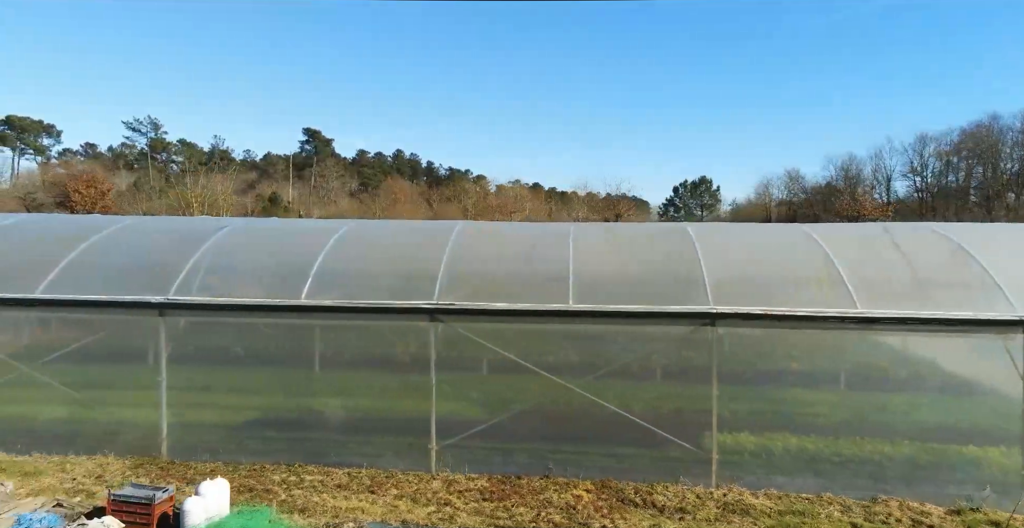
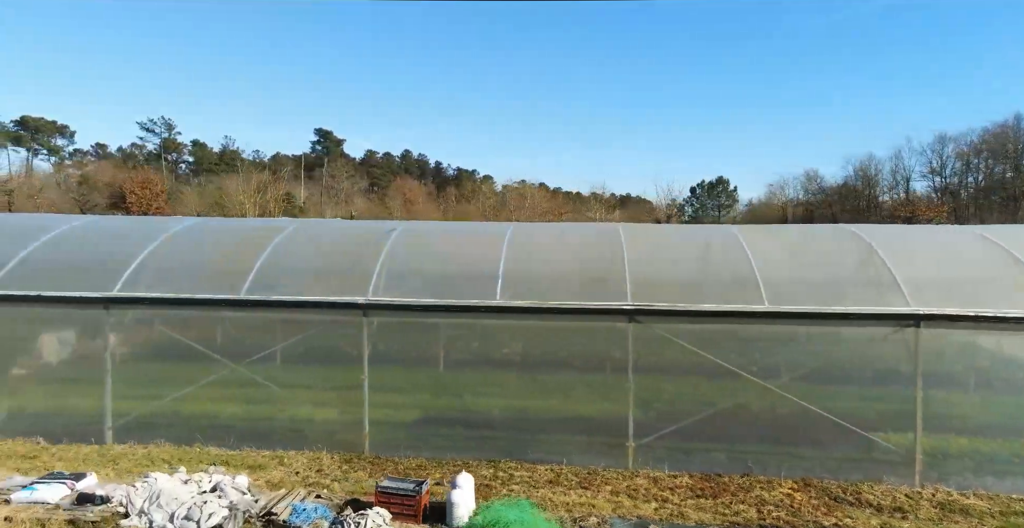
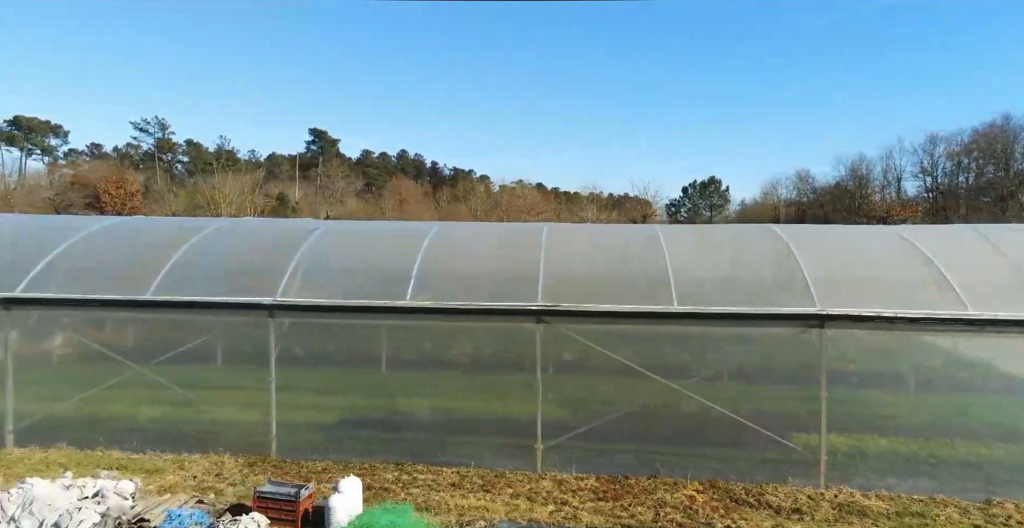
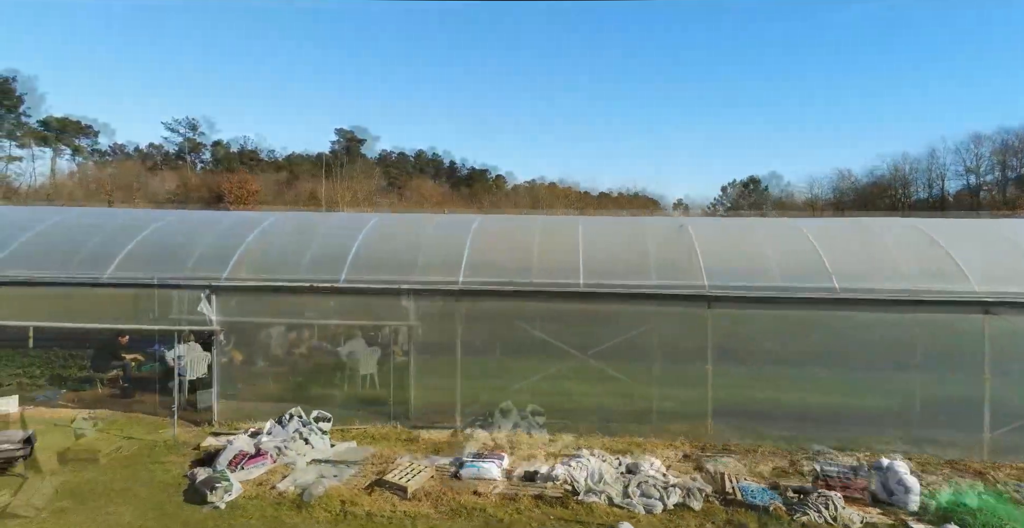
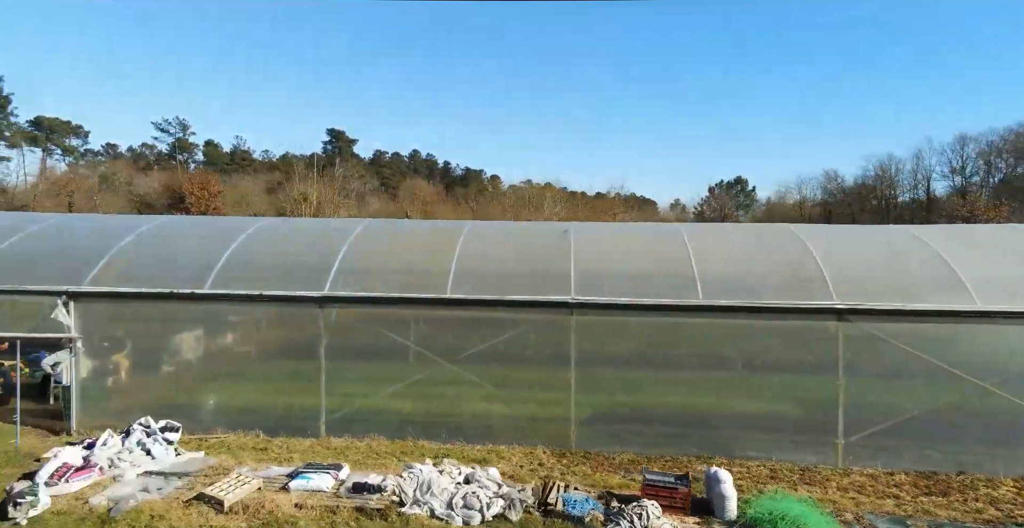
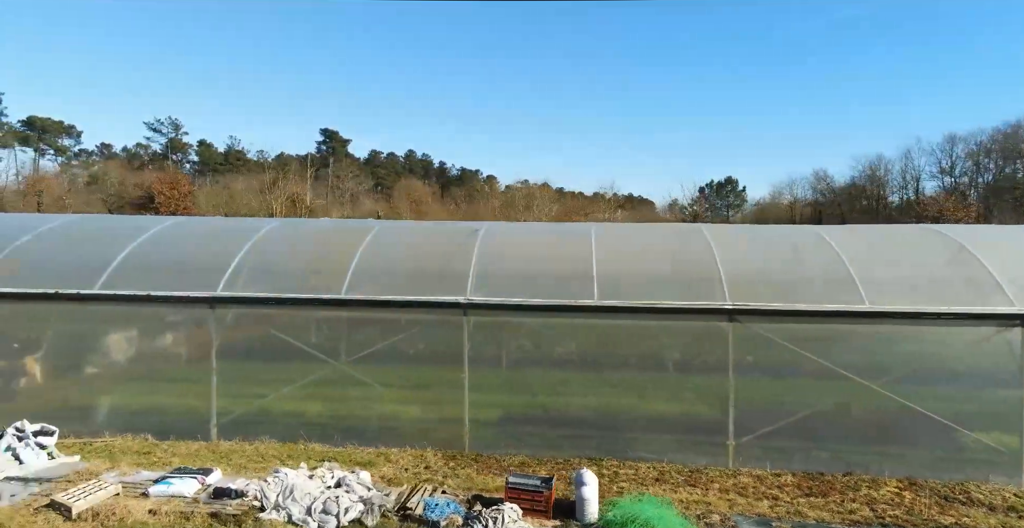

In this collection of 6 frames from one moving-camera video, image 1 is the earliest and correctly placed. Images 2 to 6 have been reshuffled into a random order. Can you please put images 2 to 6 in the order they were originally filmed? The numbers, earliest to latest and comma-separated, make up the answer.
3, 2, 6, 5, 4
